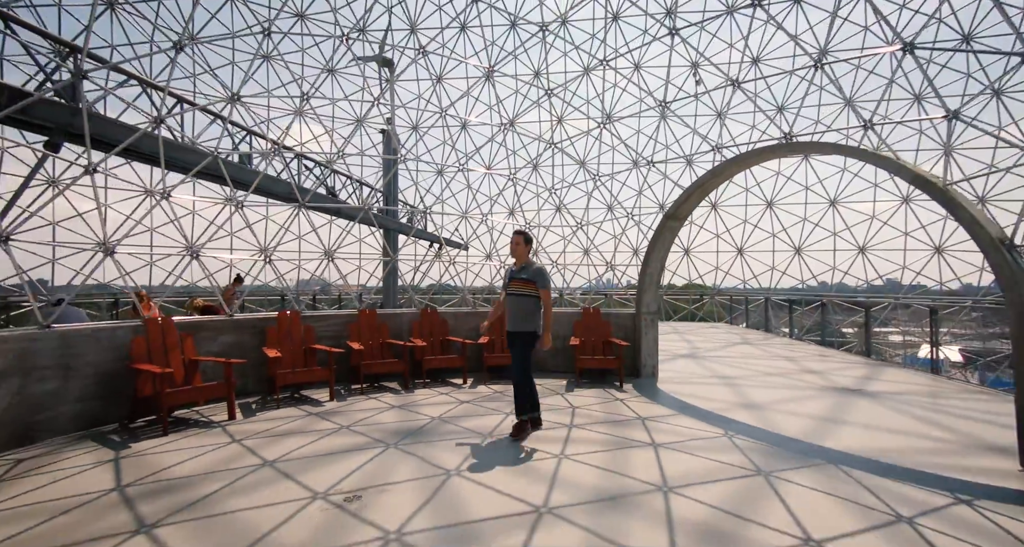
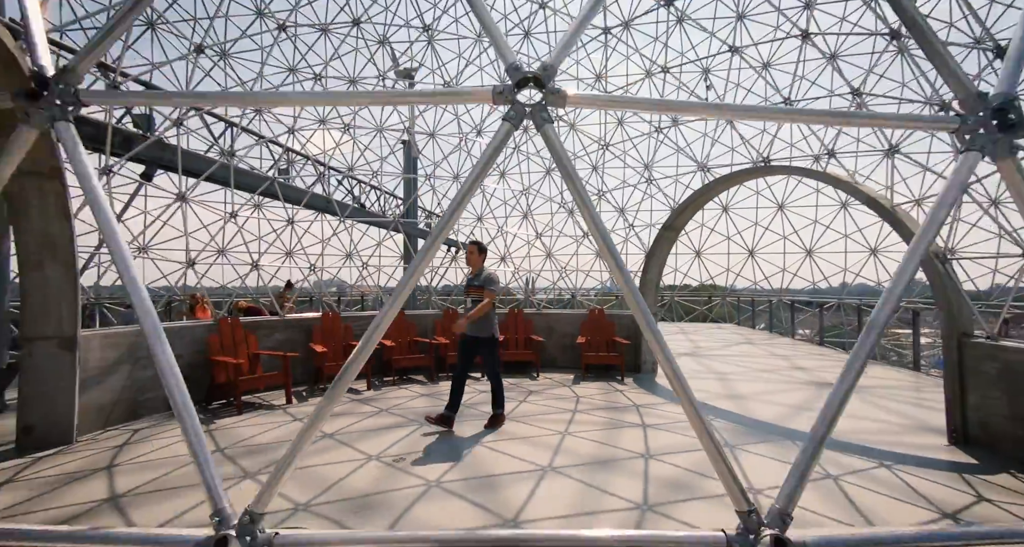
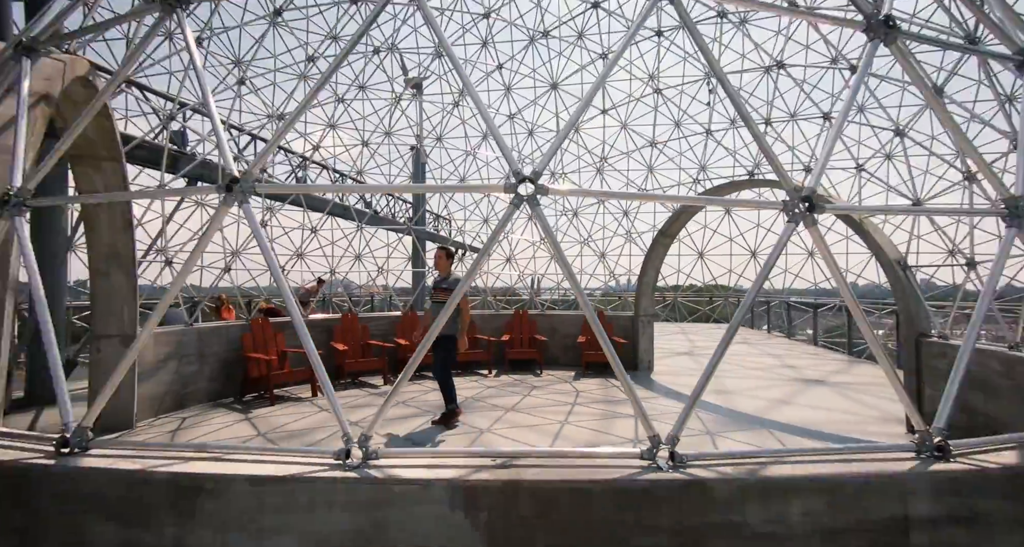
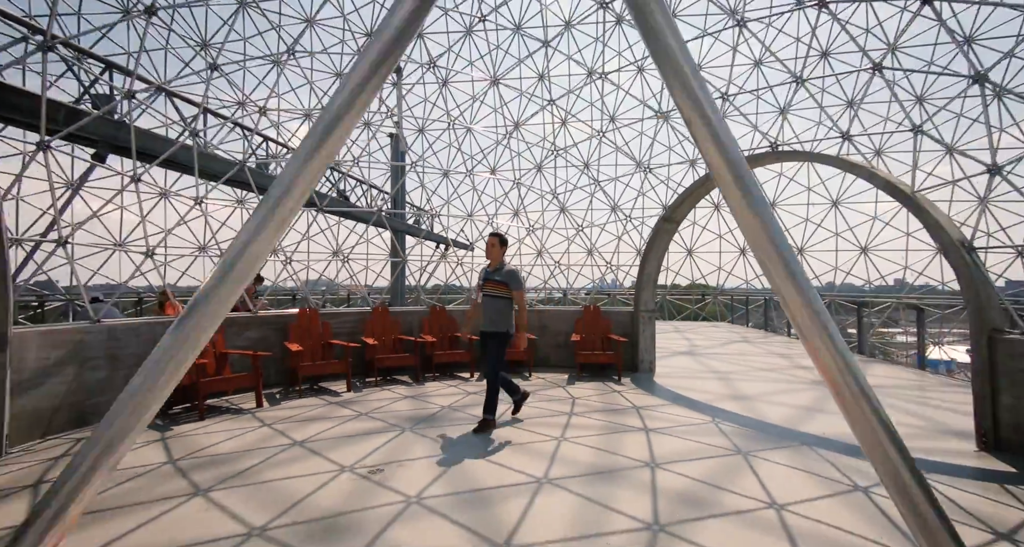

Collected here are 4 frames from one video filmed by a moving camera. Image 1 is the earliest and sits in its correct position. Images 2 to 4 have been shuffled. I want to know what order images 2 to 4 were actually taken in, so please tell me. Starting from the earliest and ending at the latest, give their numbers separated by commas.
4, 2, 3
